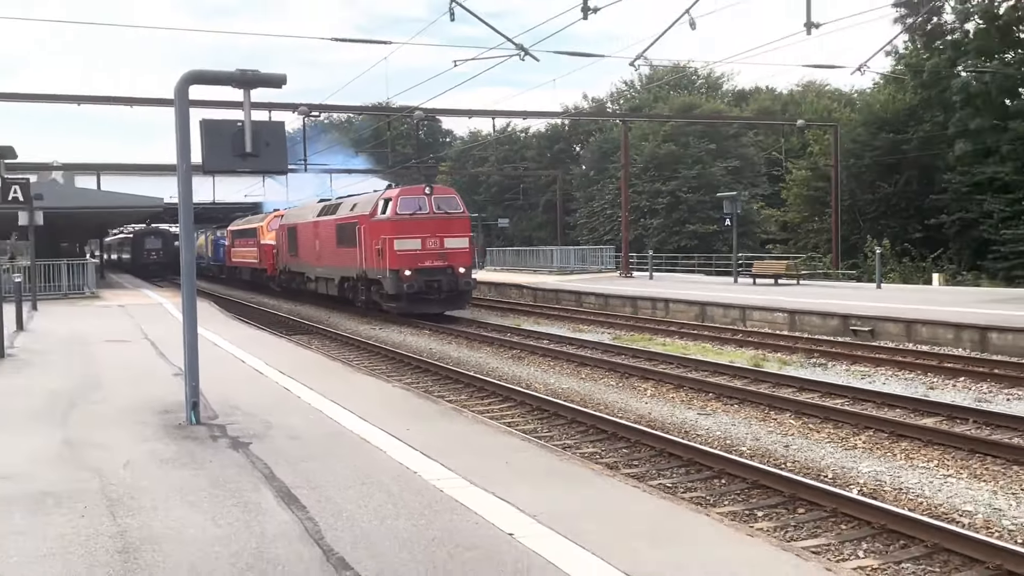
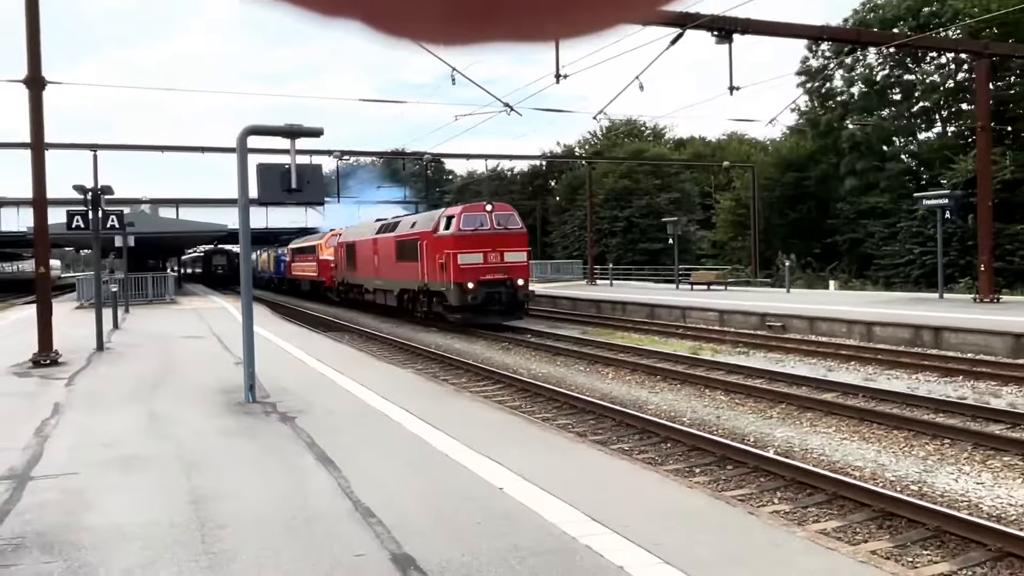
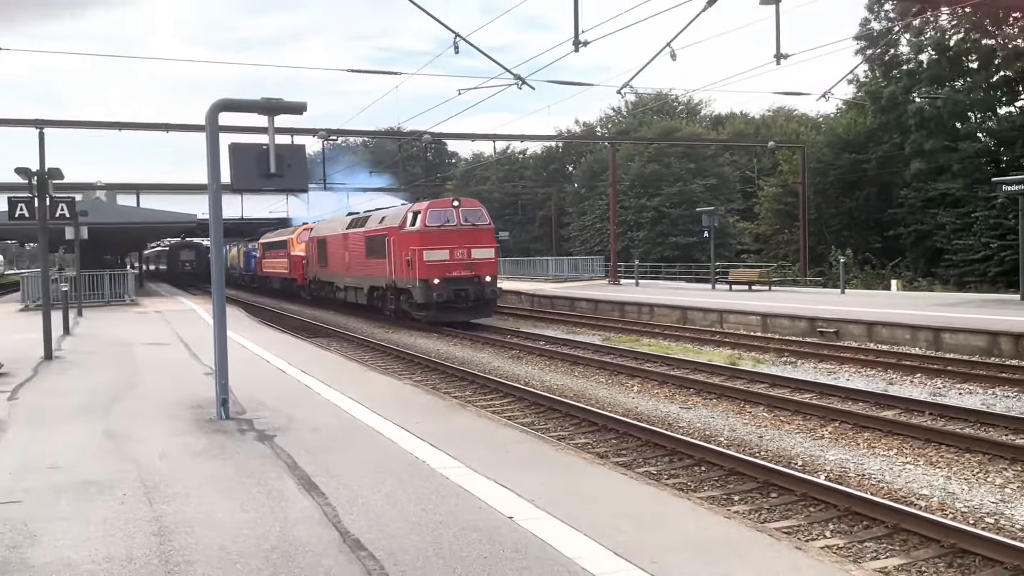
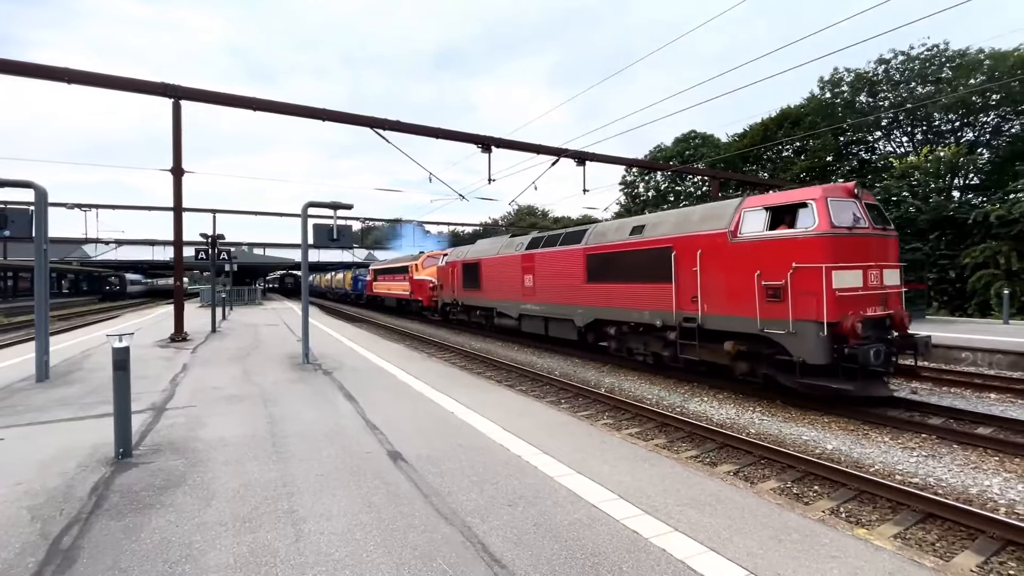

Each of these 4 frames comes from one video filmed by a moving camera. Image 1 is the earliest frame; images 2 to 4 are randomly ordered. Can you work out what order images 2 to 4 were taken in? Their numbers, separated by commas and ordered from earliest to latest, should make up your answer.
3, 2, 4
